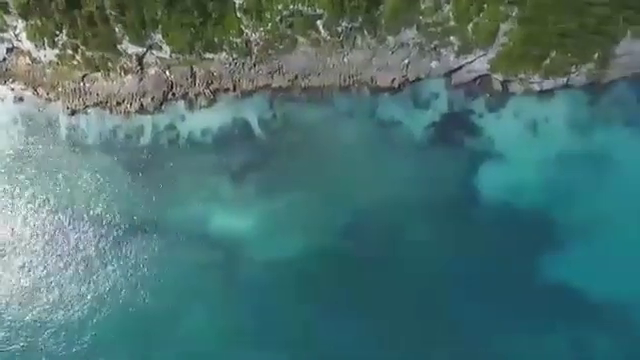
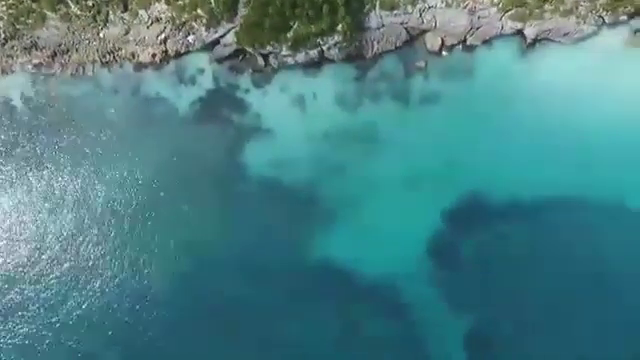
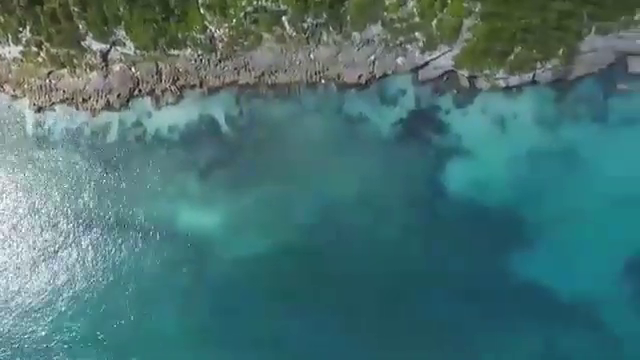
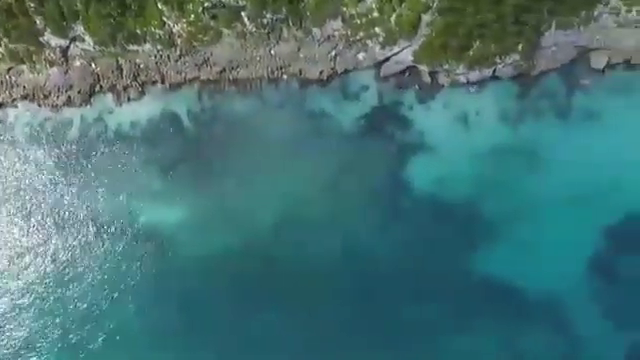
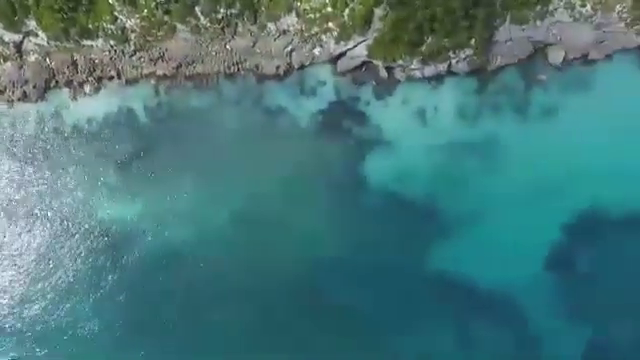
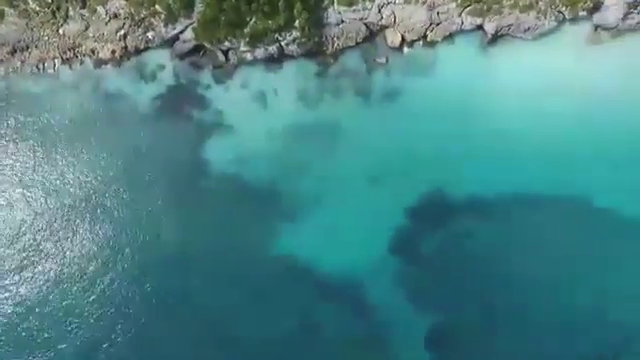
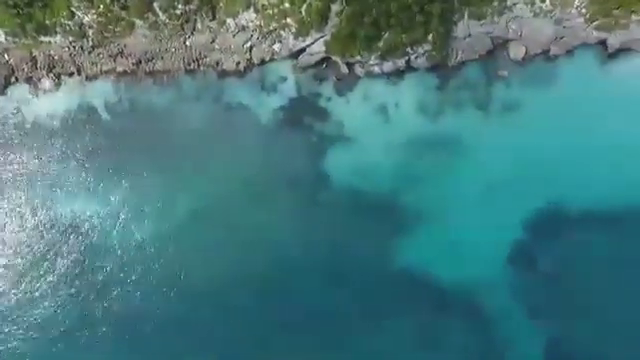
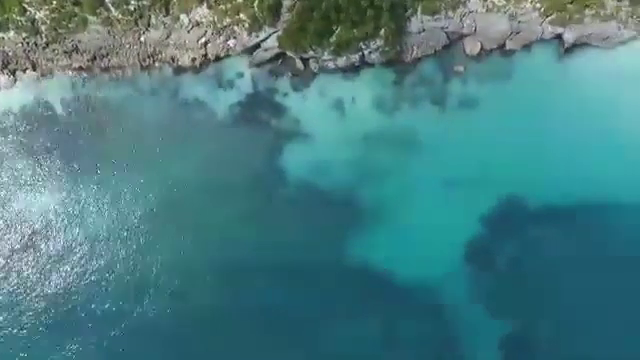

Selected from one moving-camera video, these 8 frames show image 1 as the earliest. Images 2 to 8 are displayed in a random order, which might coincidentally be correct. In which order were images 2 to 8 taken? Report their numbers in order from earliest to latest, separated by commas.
3, 4, 5, 7, 8, 2, 6
